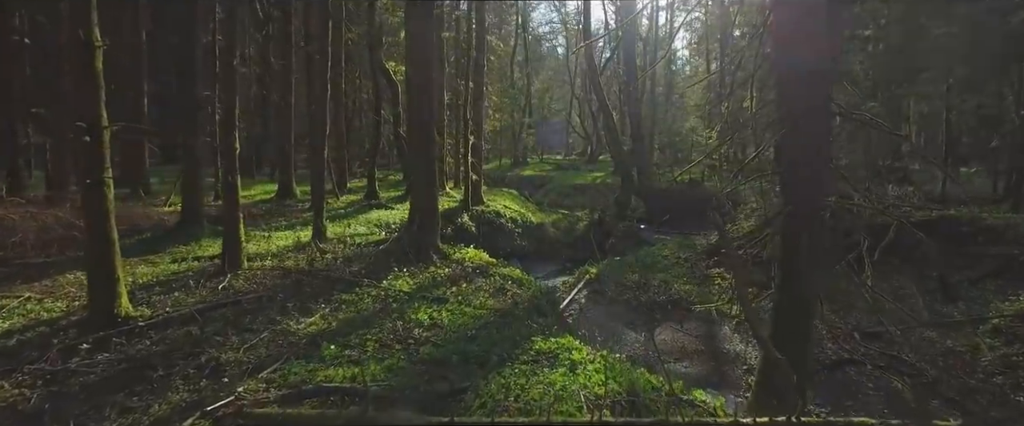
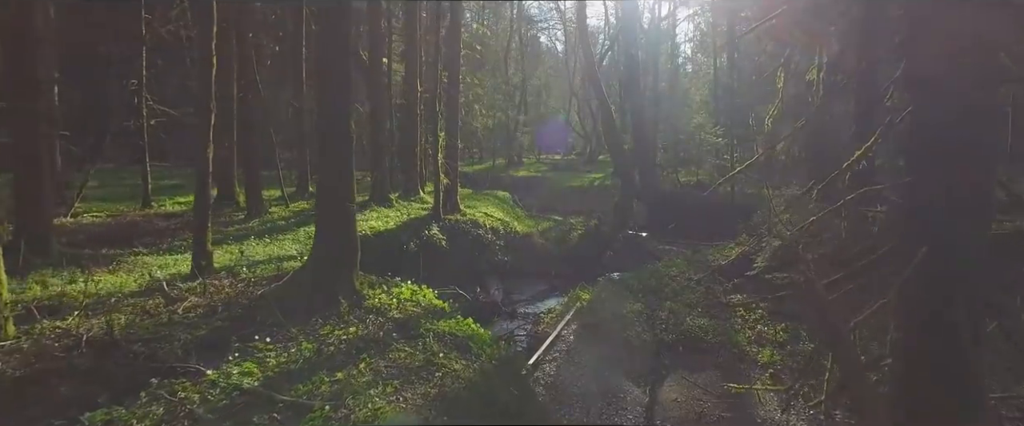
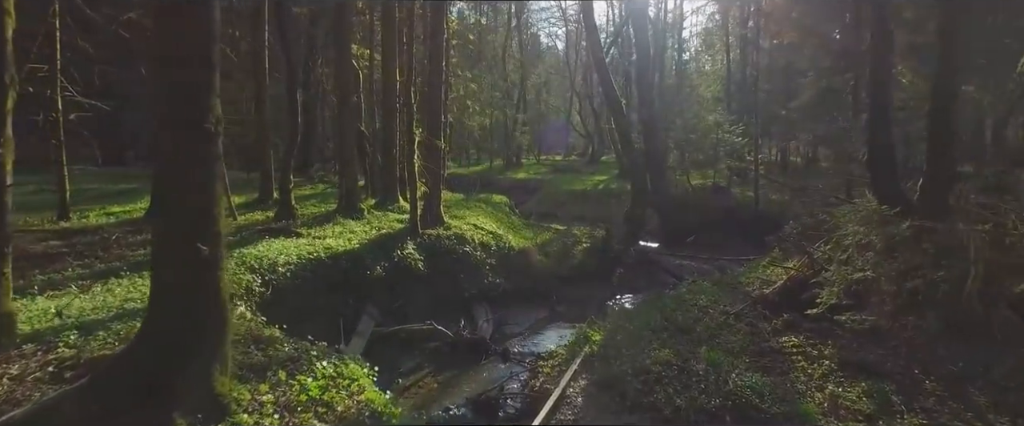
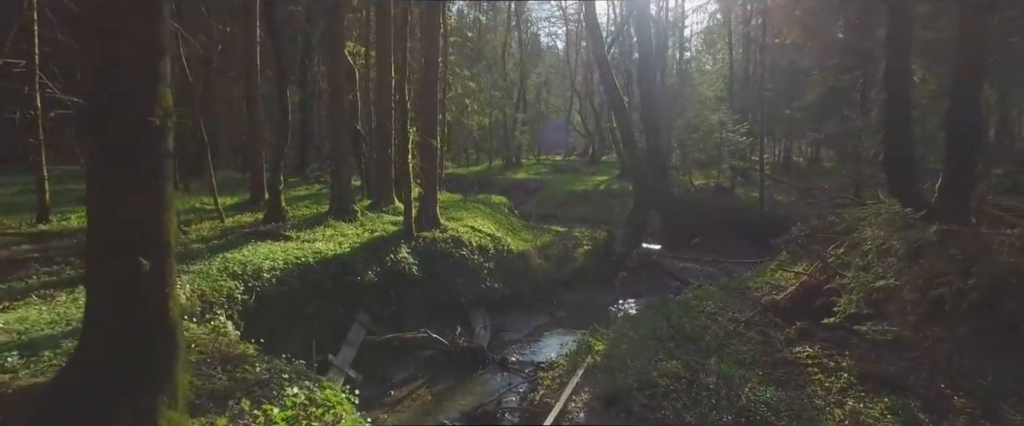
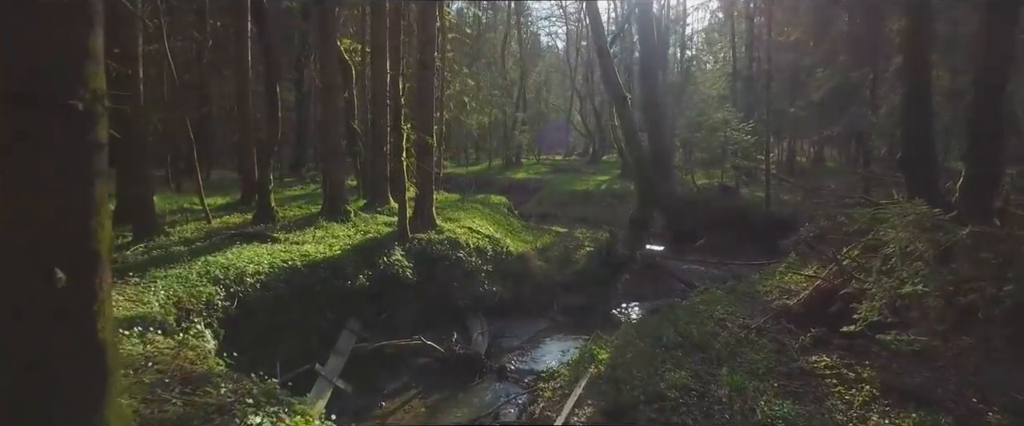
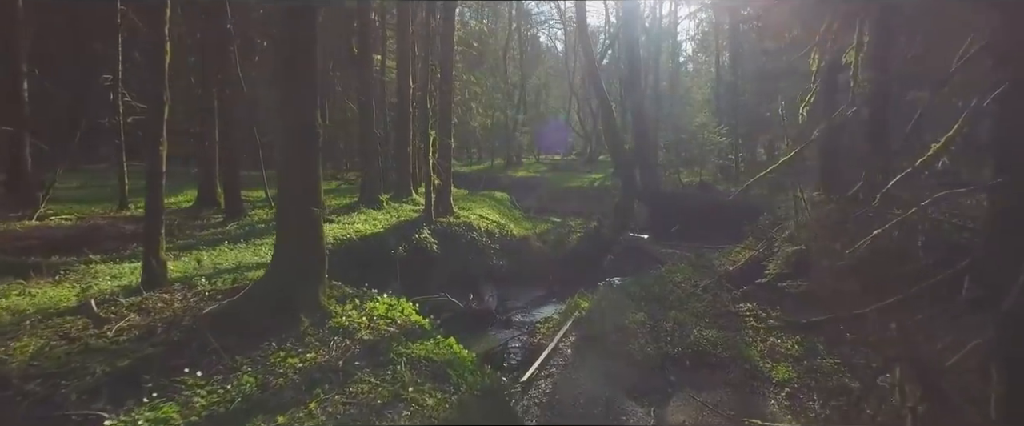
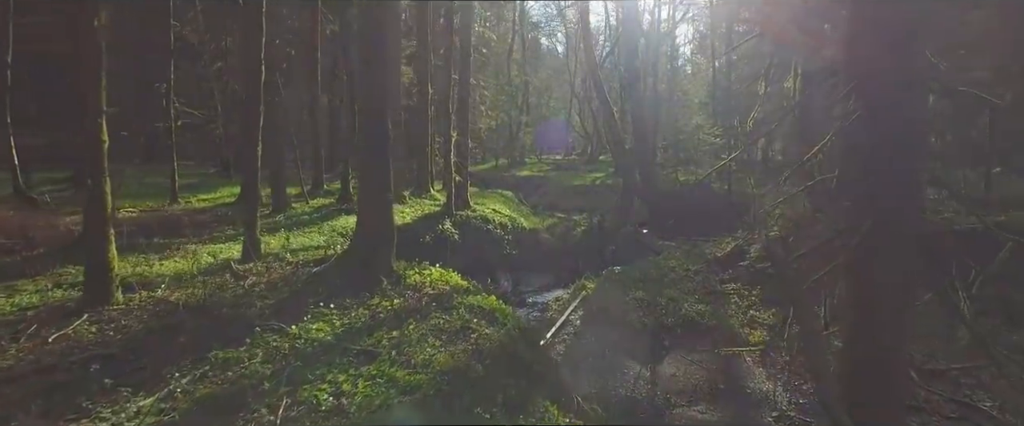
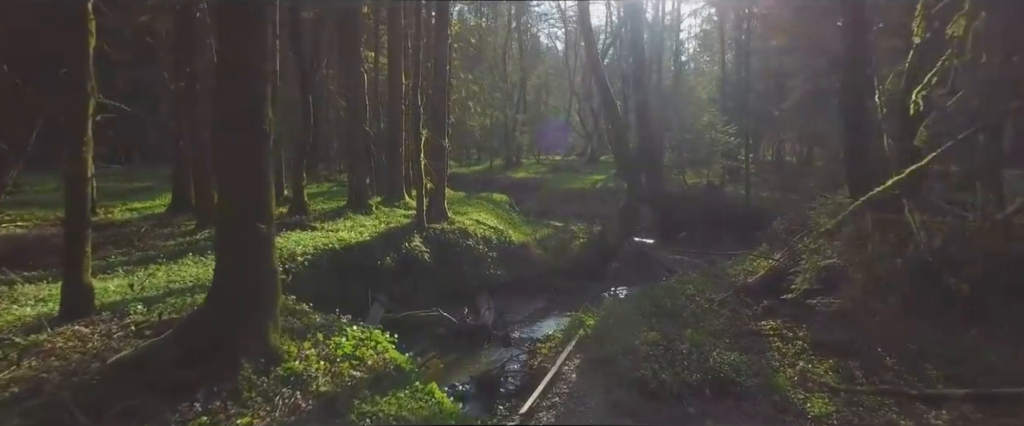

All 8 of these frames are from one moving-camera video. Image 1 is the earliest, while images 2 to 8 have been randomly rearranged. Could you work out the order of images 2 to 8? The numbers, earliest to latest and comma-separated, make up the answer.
7, 2, 6, 8, 3, 4, 5
